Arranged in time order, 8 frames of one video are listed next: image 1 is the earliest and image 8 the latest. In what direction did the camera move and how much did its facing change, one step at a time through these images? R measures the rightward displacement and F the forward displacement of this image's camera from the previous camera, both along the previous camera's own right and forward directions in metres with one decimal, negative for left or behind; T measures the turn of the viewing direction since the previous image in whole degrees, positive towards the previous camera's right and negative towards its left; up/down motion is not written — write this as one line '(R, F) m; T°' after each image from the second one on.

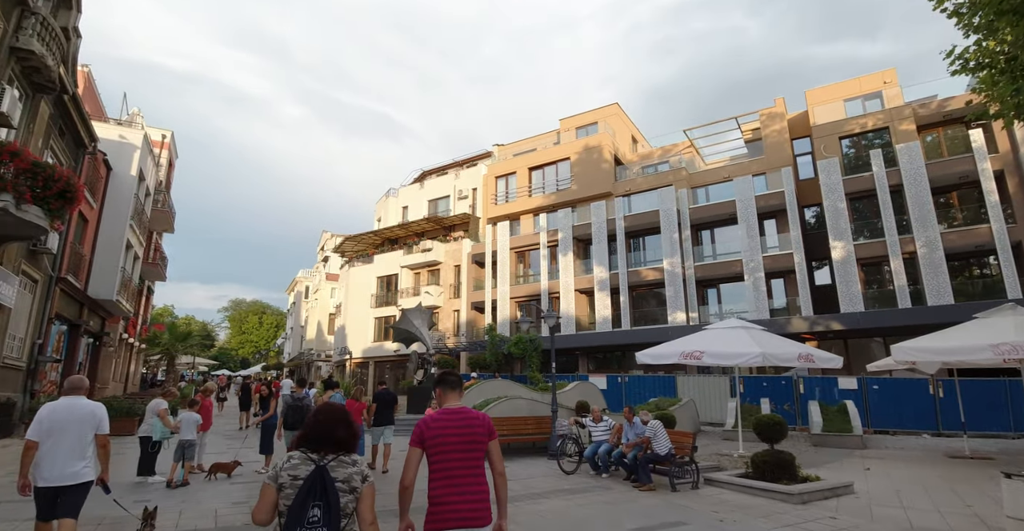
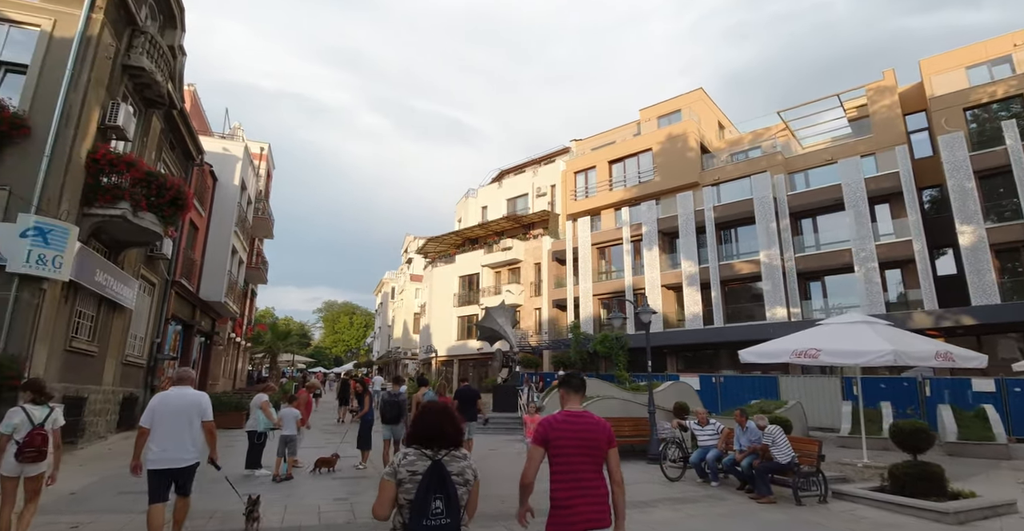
(-0.3, +0.5) m; -8°
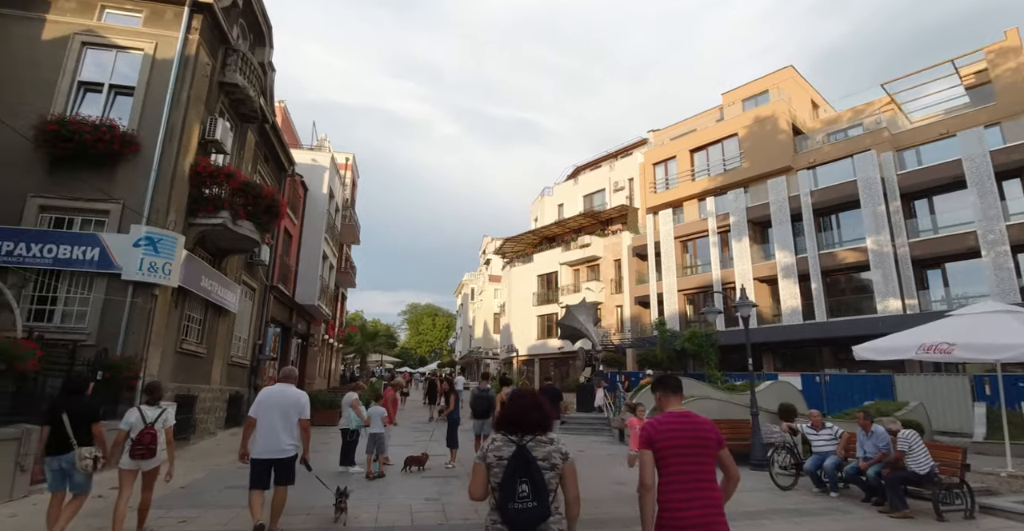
(-0.1, +0.3) m; -8°
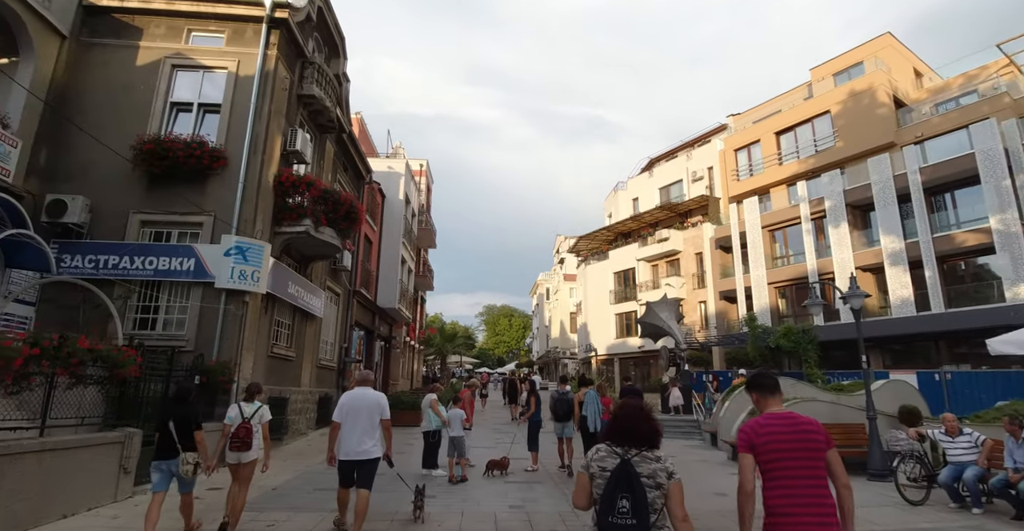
(-0.1, +0.4) m; -8°
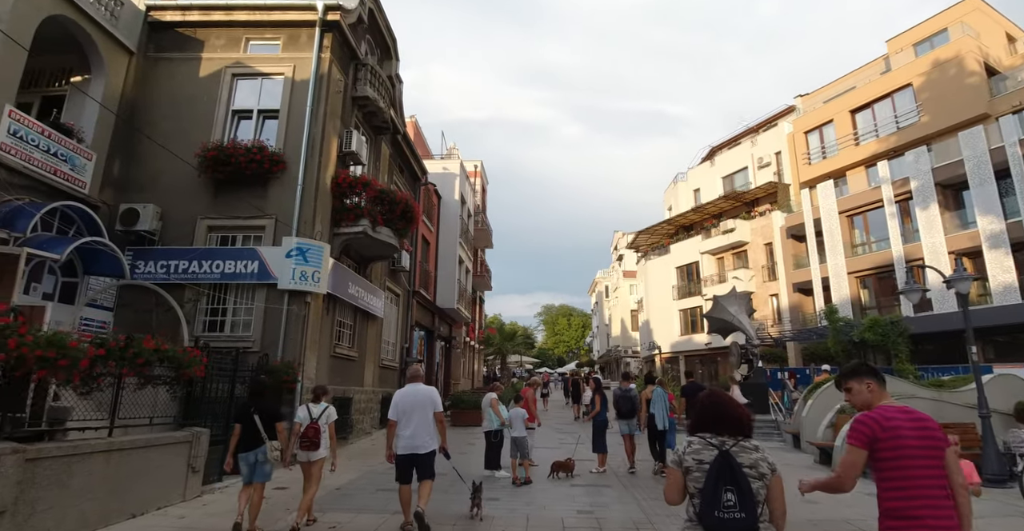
(-0.1, +0.4) m; -6°
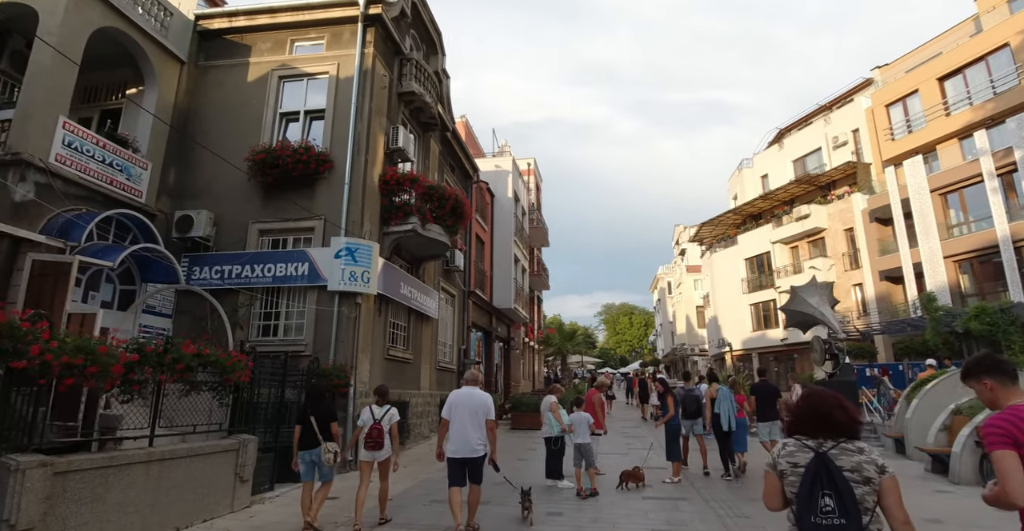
(0.0, +0.7) m; -6°
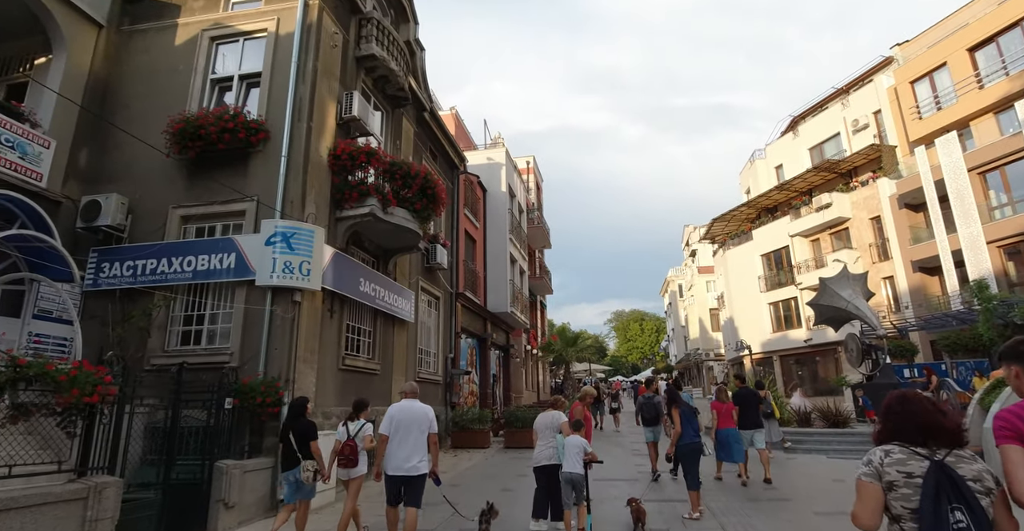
(+0.5, +2.1) m; -1°
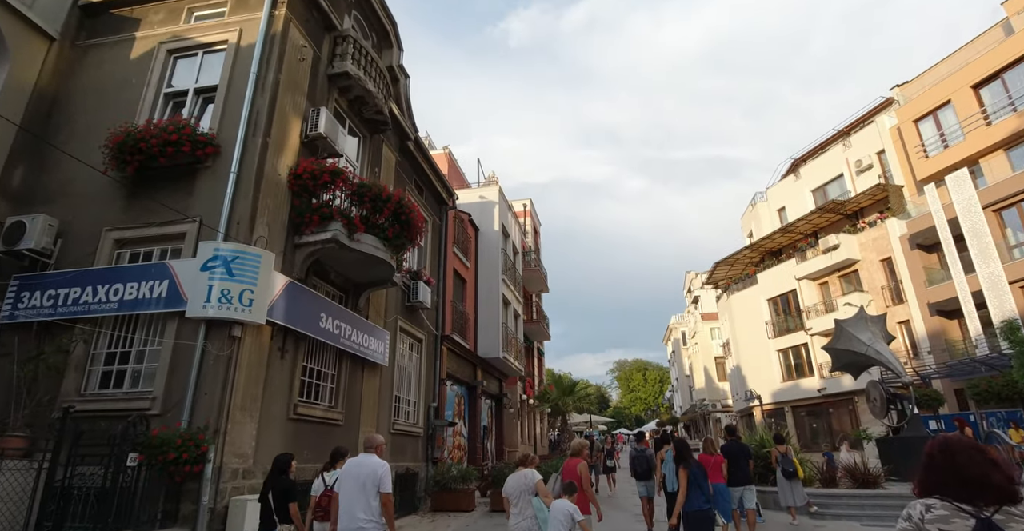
(+0.3, +1.2) m; 0°
